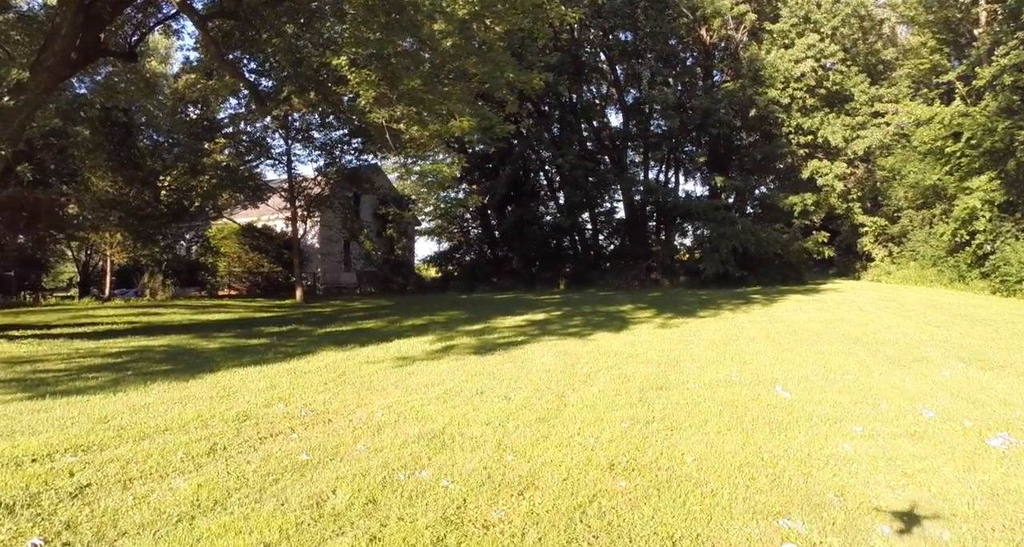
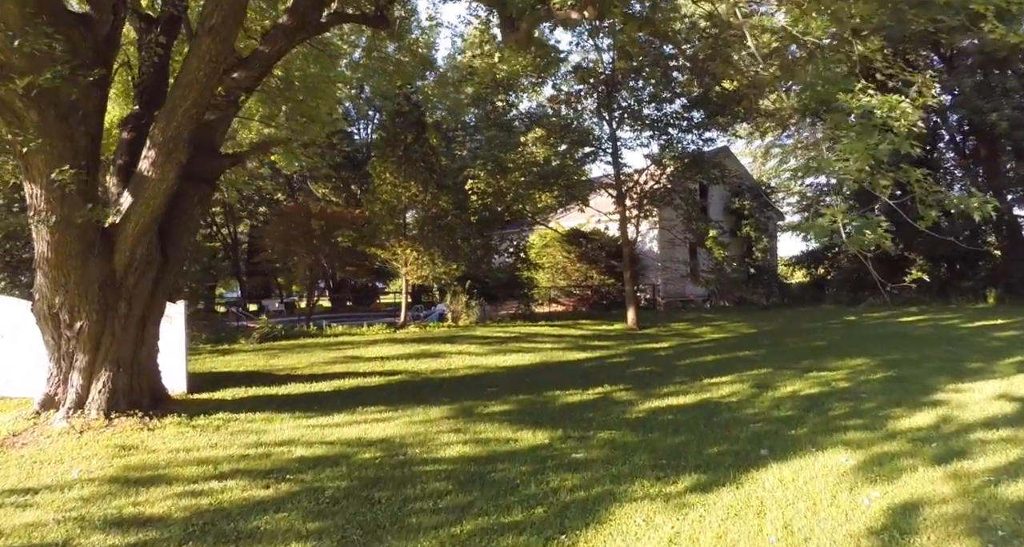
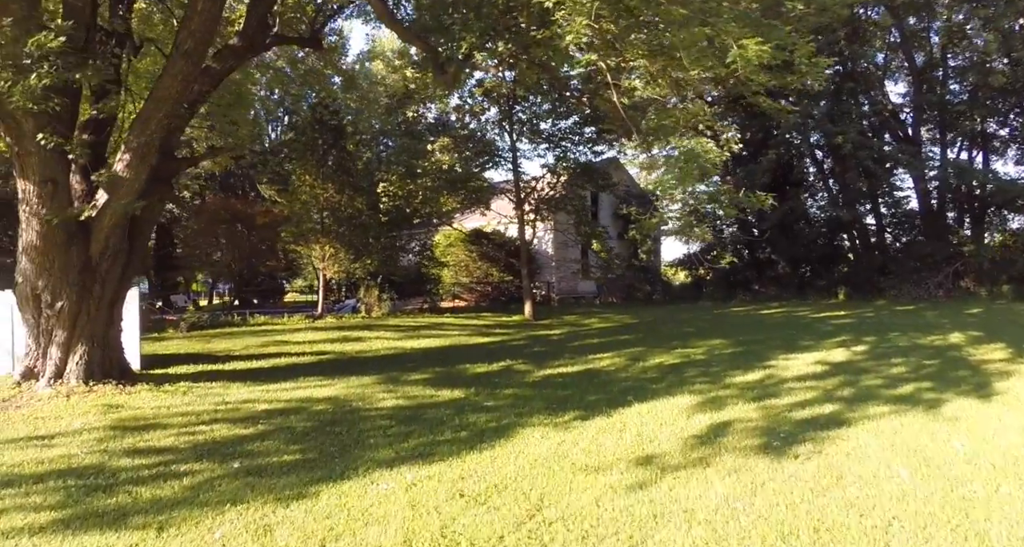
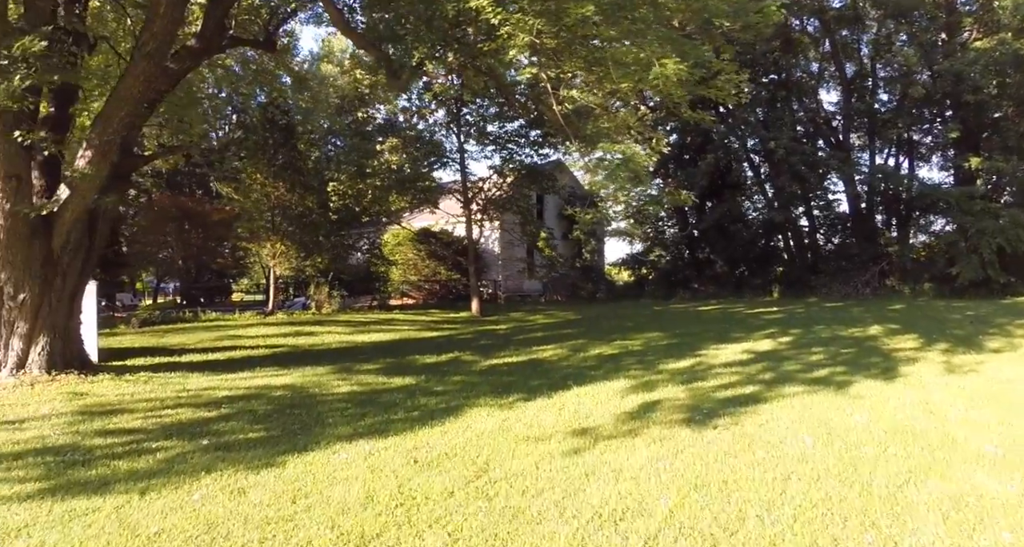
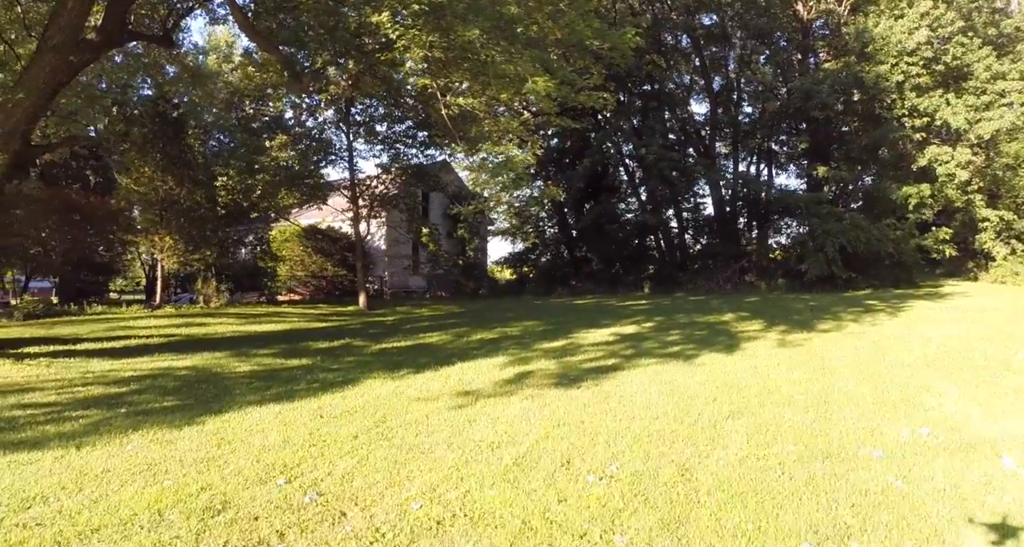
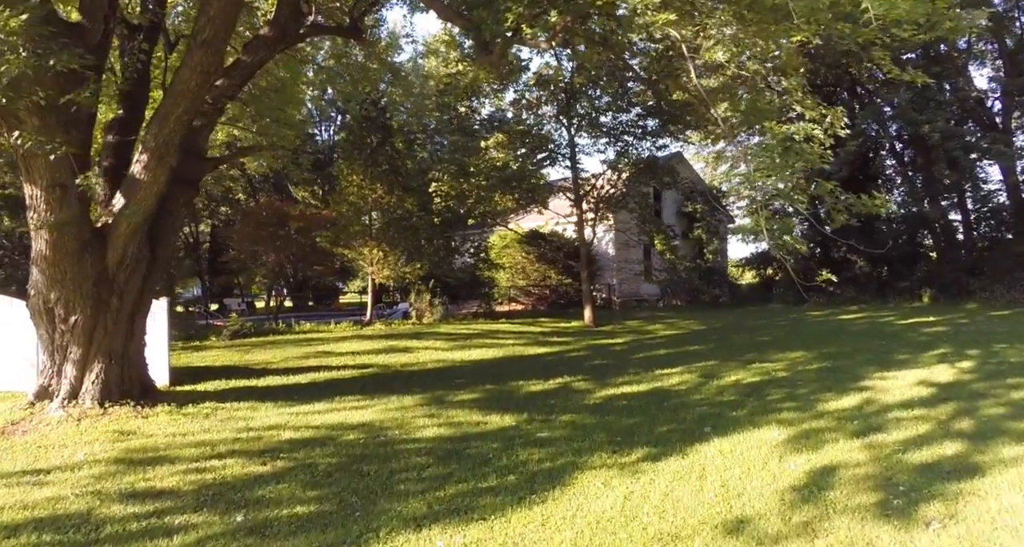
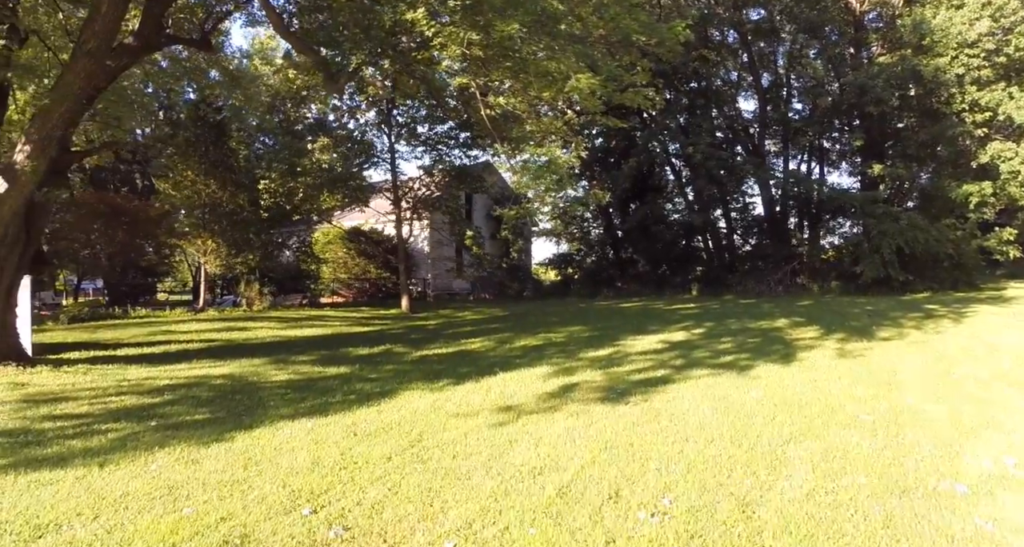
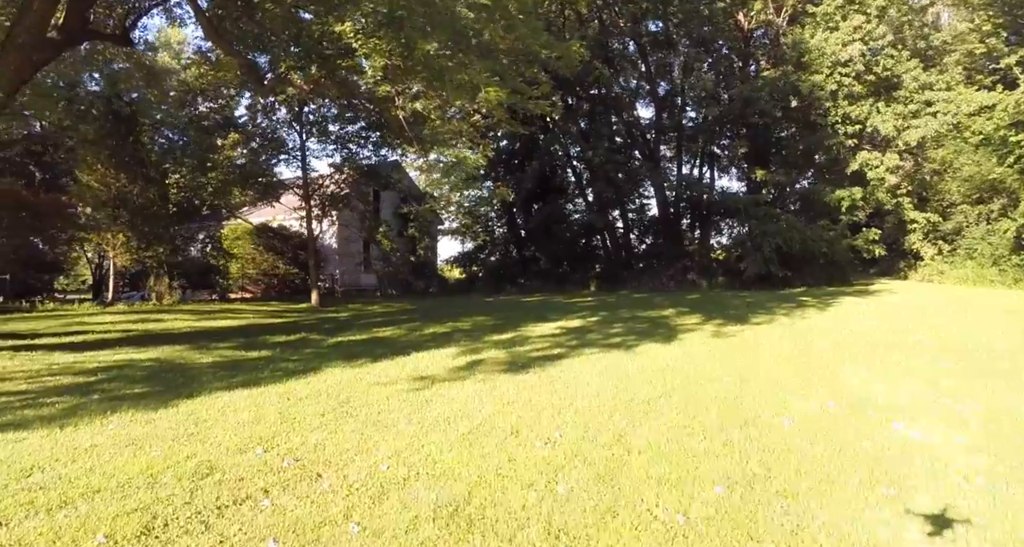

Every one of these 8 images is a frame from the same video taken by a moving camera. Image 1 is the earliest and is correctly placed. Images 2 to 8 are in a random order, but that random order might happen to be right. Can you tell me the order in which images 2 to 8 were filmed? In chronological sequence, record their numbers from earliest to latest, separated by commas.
8, 5, 7, 4, 3, 6, 2
